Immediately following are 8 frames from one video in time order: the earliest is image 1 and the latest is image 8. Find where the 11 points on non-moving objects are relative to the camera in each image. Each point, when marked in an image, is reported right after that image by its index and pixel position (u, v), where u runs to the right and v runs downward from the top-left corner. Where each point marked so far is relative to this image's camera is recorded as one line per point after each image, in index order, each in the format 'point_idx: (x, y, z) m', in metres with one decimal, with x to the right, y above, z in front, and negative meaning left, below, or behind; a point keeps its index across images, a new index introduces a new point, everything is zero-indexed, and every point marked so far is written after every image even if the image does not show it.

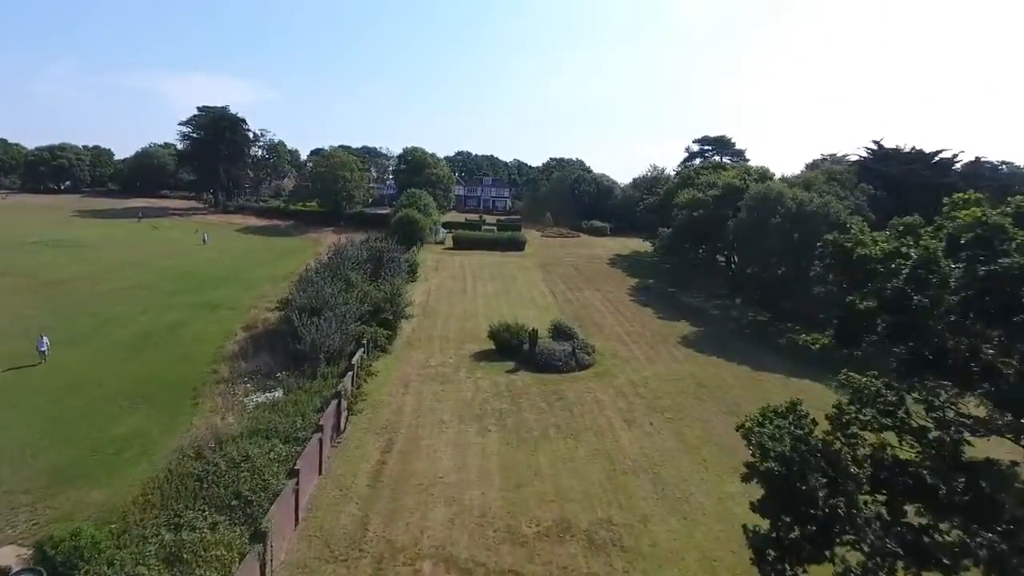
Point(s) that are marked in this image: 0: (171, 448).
0: (-7.4, -3.5, +17.4) m
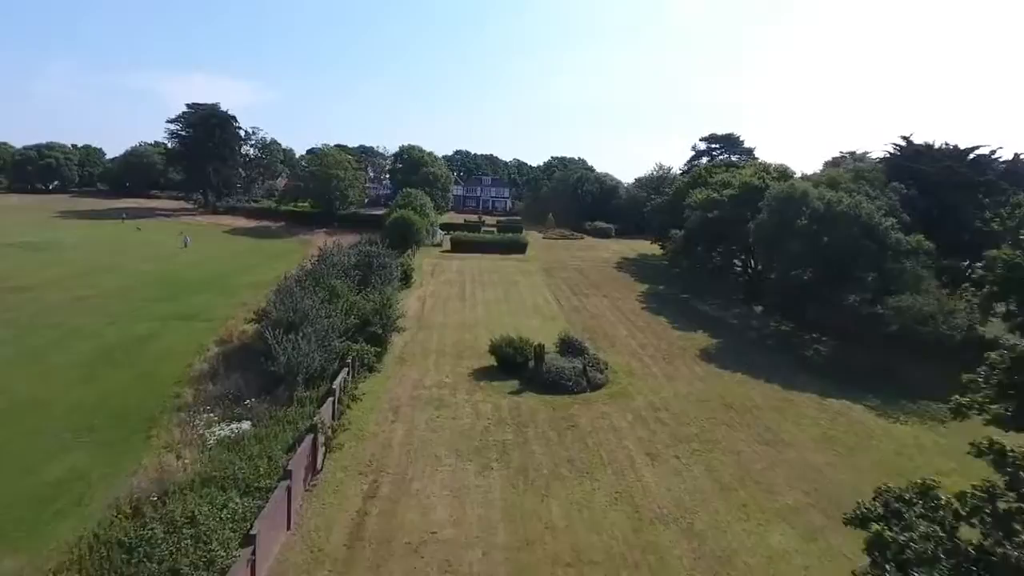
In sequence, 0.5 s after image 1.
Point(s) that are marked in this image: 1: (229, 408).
0: (-7.3, -3.8, +14.5) m
1: (-6.7, -2.9, +19.1) m
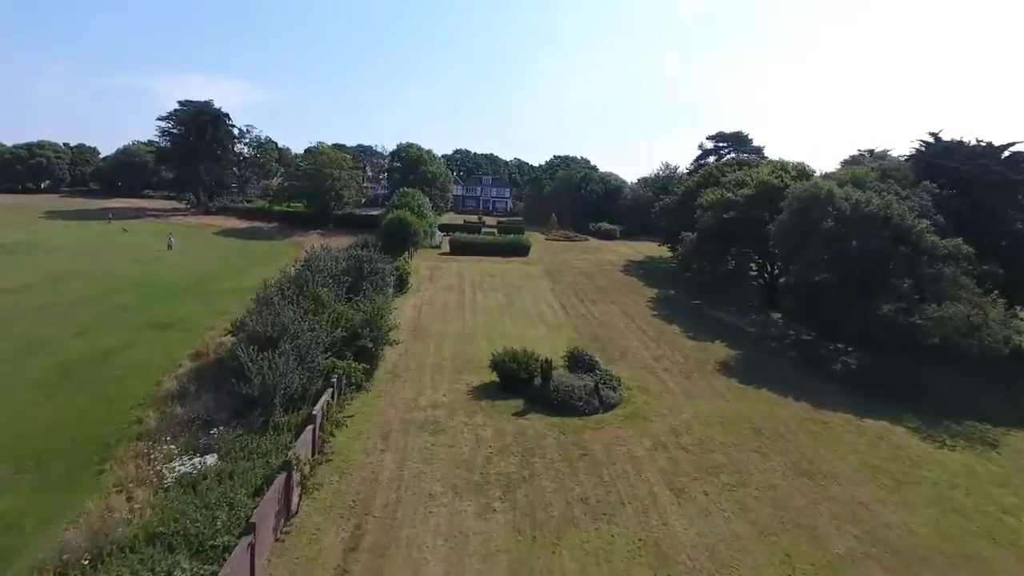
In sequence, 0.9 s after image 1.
0: (-7.2, -4.1, +12.2) m
1: (-6.6, -3.1, +16.8) m
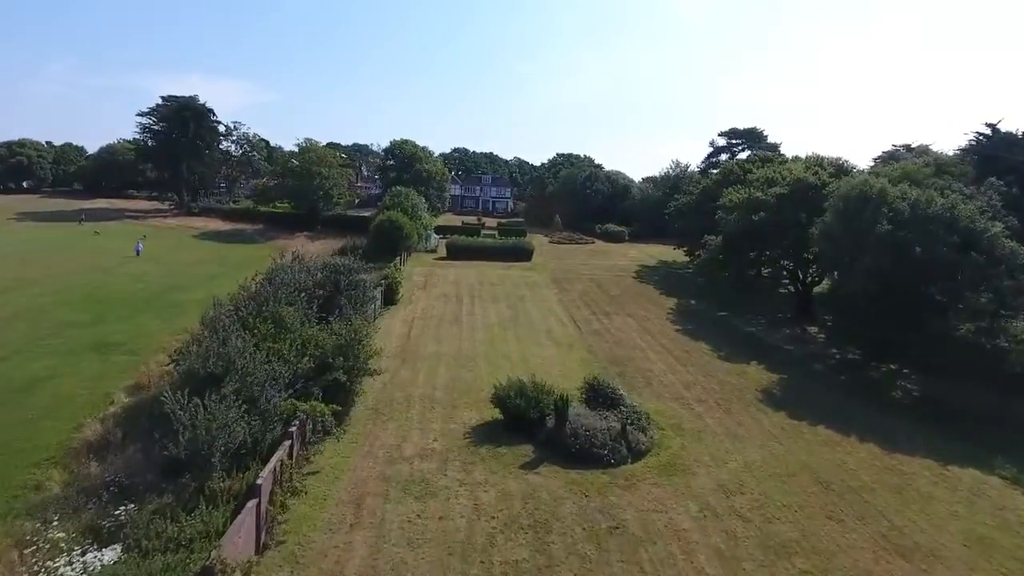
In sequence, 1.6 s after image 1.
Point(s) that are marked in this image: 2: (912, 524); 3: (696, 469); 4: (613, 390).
0: (-7.0, -4.5, +8.1) m
1: (-6.5, -3.6, +12.7) m
2: (+7.6, -4.5, +15.2) m
3: (+3.9, -3.8, +17.0) m
4: (+2.4, -2.4, +19.2) m
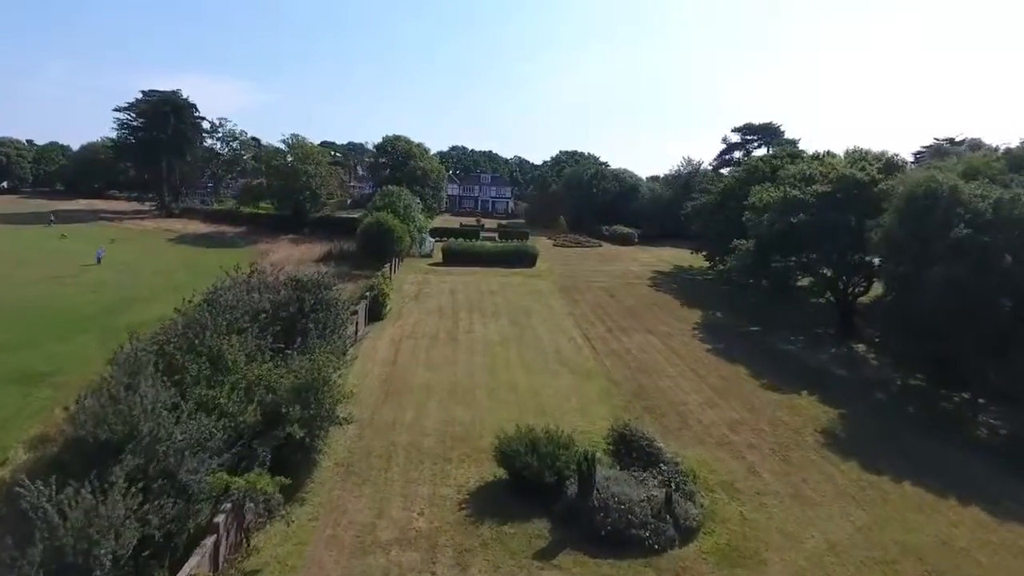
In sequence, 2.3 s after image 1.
0: (-6.8, -4.9, +3.9) m
1: (-6.3, -4.0, +8.5) m
2: (+7.7, -4.9, +11.1) m
3: (+4.0, -4.3, +12.8) m
4: (+2.6, -2.9, +15.1) m
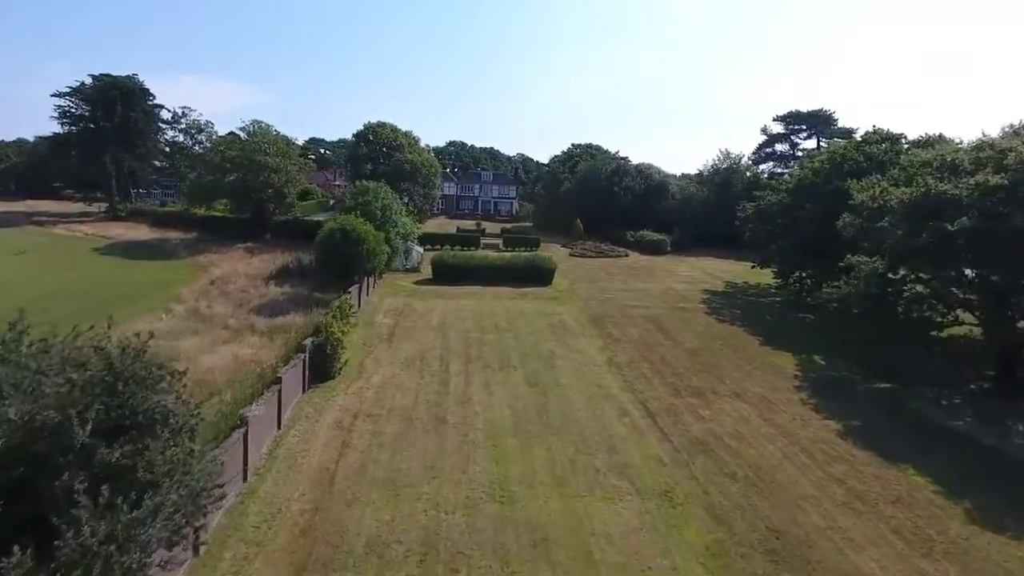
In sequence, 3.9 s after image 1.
0: (-6.4, -5.9, -5.8) m
1: (-5.9, -5.0, -1.2) m
2: (+8.2, -5.9, +1.4) m
3: (+4.5, -5.2, +3.2) m
4: (+3.0, -3.9, +5.4) m
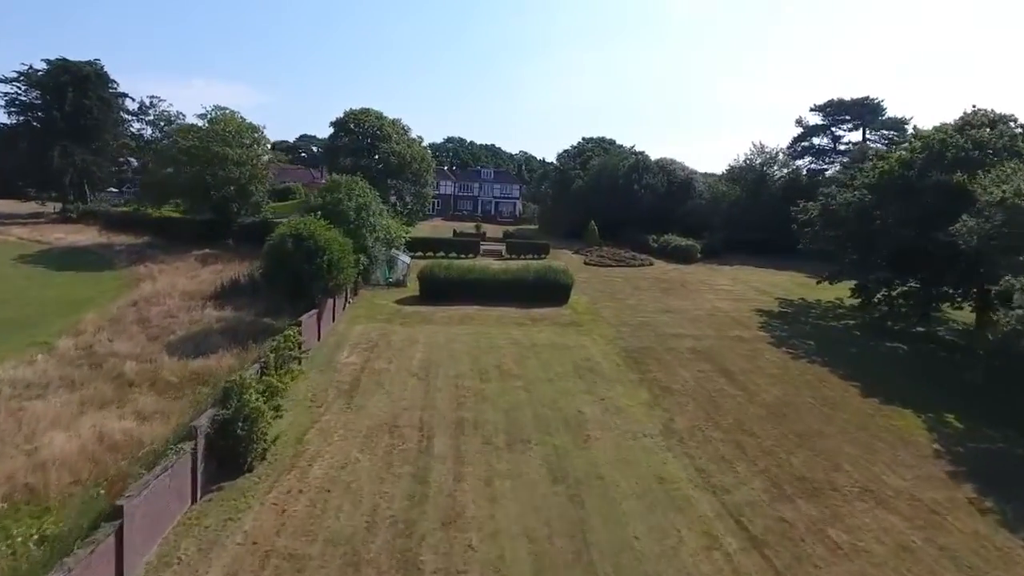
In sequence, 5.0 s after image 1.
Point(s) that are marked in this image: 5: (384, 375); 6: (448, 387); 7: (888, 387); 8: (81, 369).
0: (-6.2, -6.5, -12.4) m
1: (-5.7, -5.6, -7.8) m
2: (+8.4, -6.5, -5.3) m
3: (+4.7, -5.8, -3.5) m
4: (+3.2, -4.5, -1.3) m
5: (-2.9, -1.9, +17.5) m
6: (-1.4, -2.1, +16.7) m
7: (+8.6, -2.3, +18.6) m
8: (-8.8, -1.7, +16.4) m
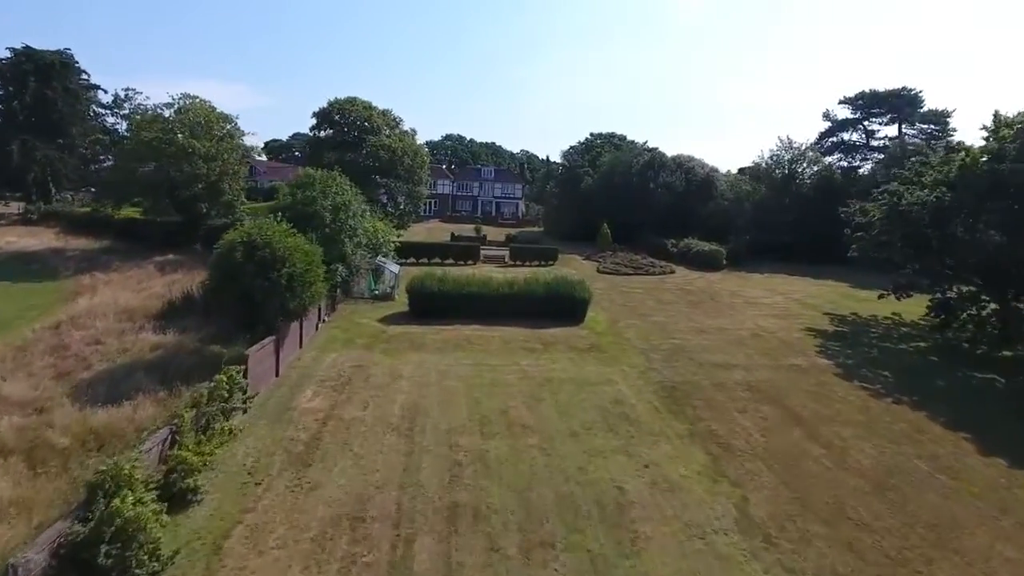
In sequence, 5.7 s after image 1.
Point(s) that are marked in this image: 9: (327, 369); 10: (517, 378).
0: (-6.0, -6.9, -16.7) m
1: (-5.5, -6.0, -12.1) m
2: (+8.6, -6.9, -9.5) m
3: (+4.9, -6.2, -7.8) m
4: (+3.4, -4.9, -5.5) m
5: (-2.7, -2.3, +13.3) m
6: (-1.2, -2.5, +12.4) m
7: (+8.7, -2.7, +14.3) m
8: (-8.6, -2.1, +12.1) m
9: (-3.9, -1.6, +16.8) m
10: (+0.1, -1.9, +16.6) m
